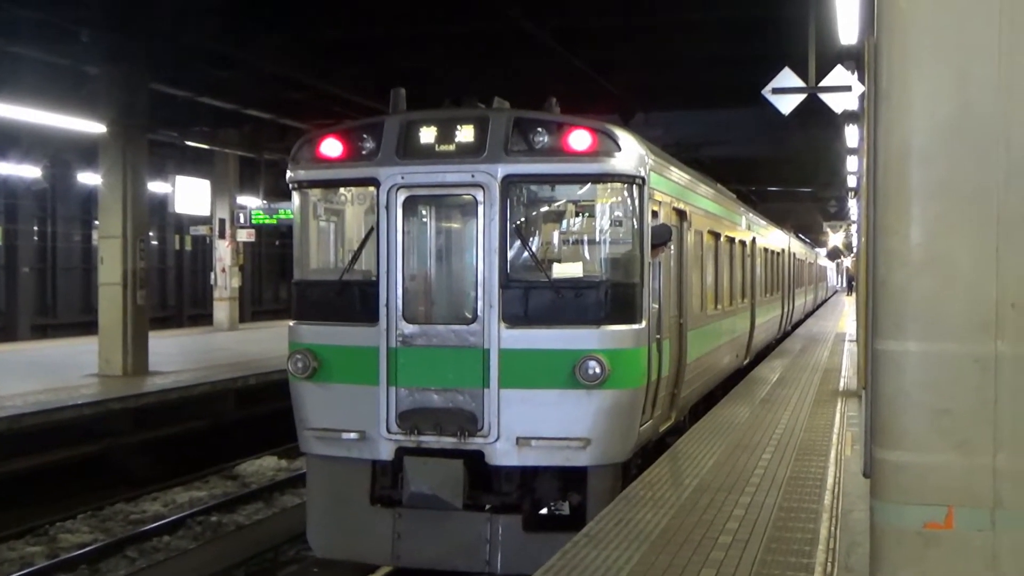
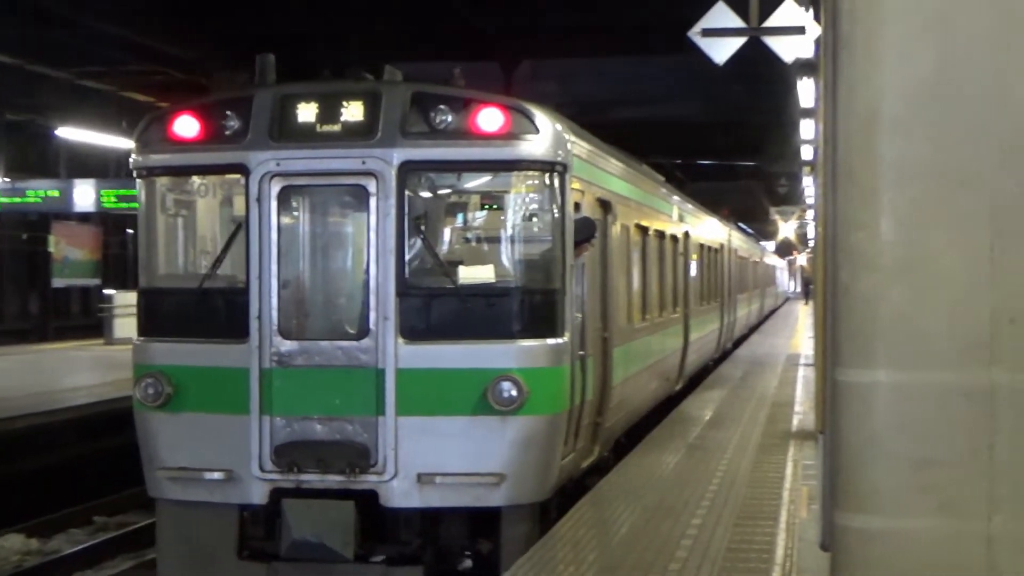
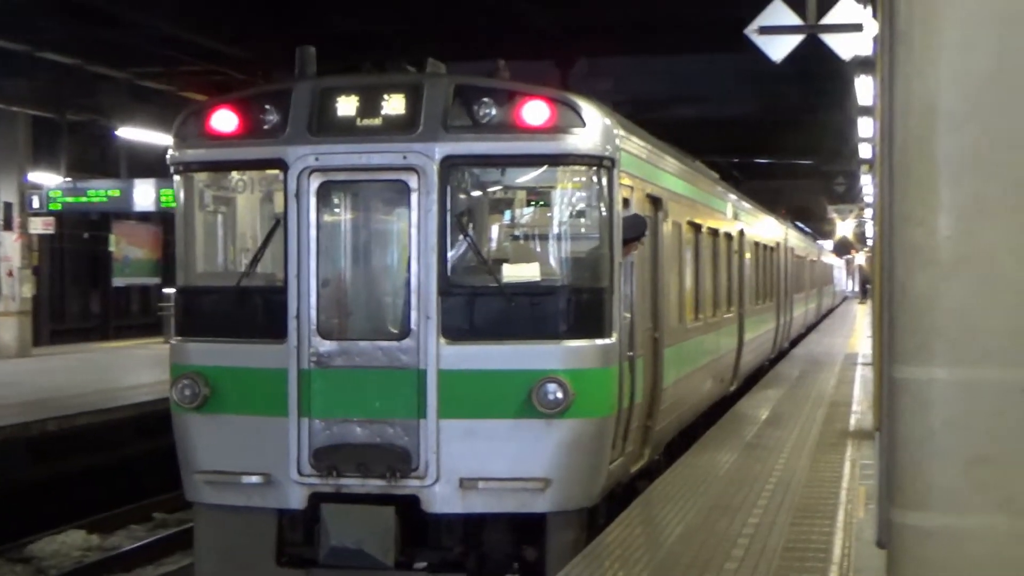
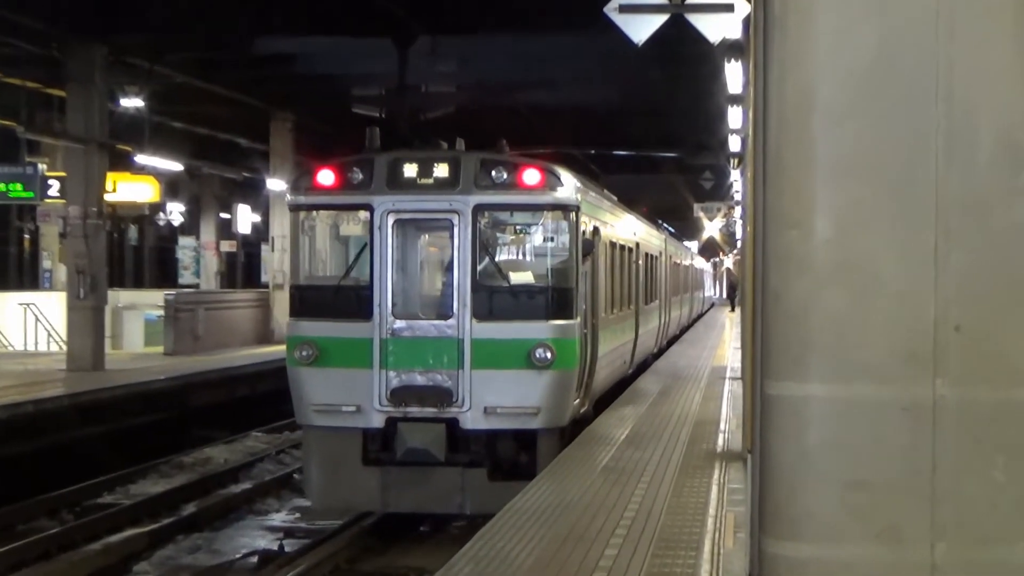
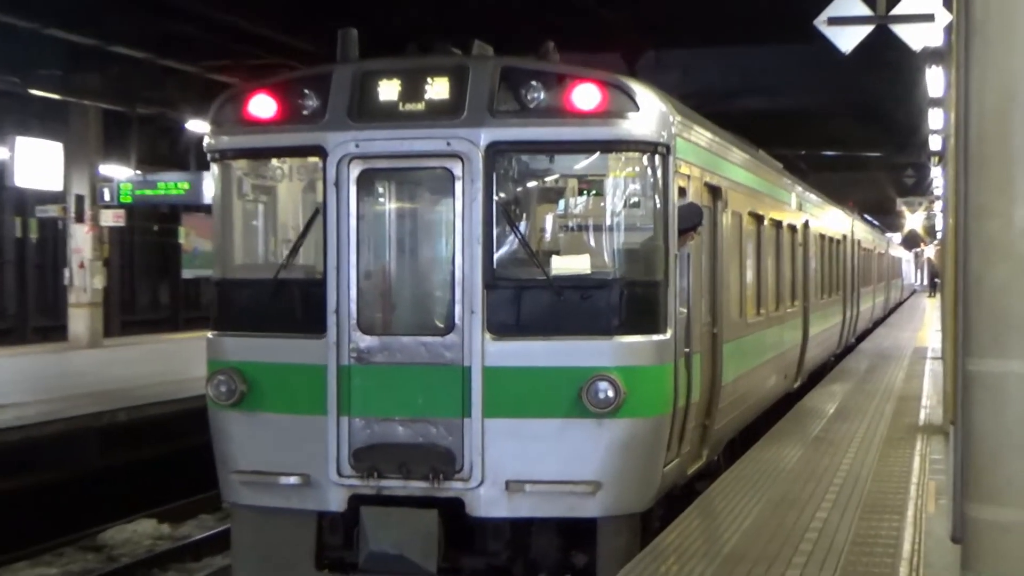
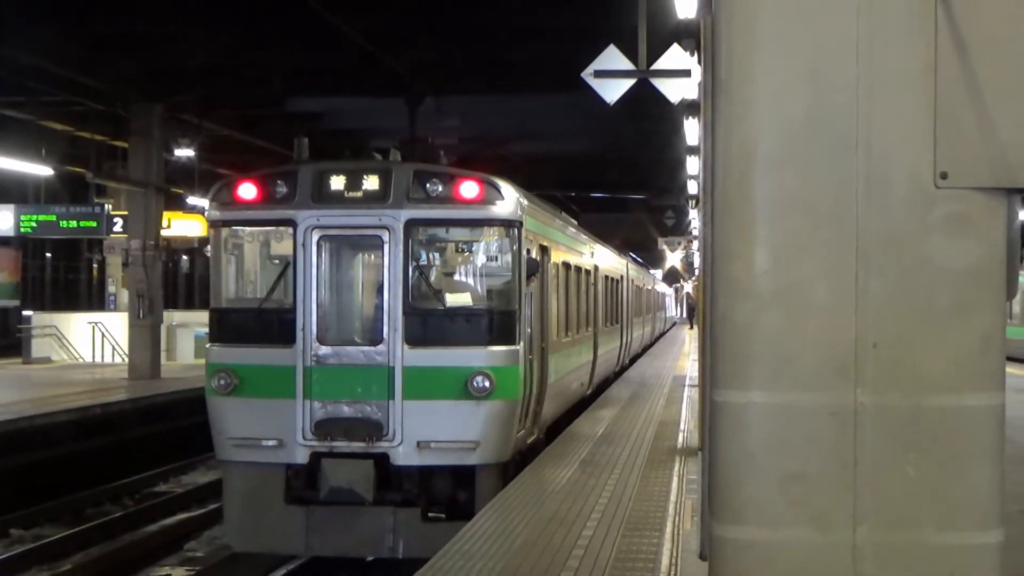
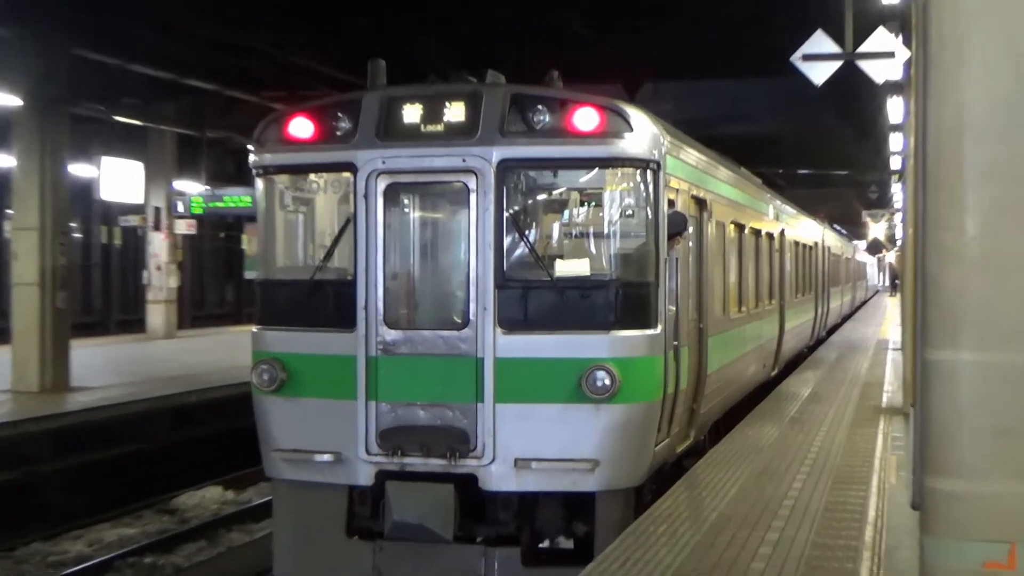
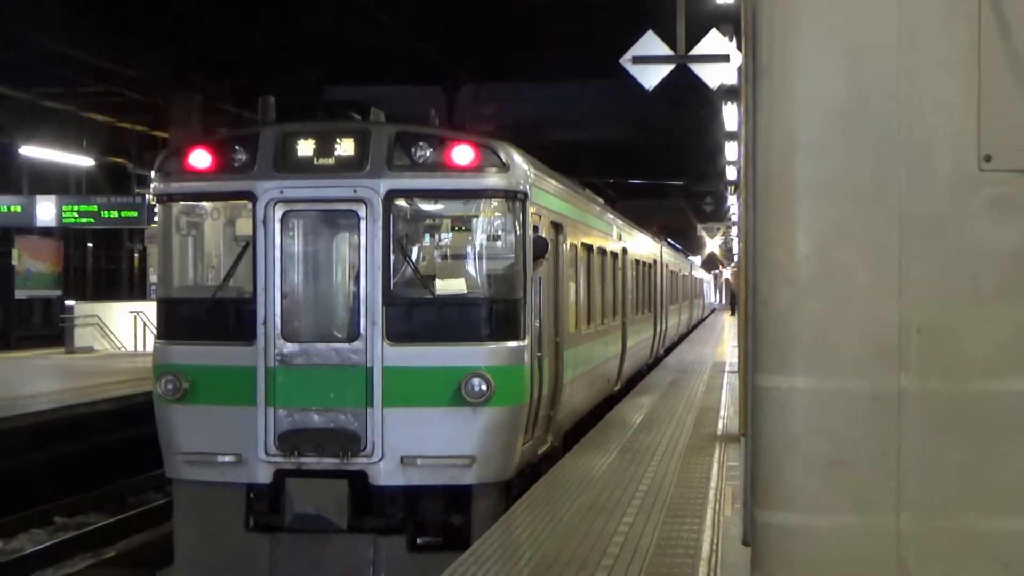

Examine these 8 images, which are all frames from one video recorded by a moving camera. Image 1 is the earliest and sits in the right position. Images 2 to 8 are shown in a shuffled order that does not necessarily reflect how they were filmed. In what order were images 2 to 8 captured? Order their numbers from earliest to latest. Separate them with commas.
7, 5, 3, 2, 8, 6, 4
